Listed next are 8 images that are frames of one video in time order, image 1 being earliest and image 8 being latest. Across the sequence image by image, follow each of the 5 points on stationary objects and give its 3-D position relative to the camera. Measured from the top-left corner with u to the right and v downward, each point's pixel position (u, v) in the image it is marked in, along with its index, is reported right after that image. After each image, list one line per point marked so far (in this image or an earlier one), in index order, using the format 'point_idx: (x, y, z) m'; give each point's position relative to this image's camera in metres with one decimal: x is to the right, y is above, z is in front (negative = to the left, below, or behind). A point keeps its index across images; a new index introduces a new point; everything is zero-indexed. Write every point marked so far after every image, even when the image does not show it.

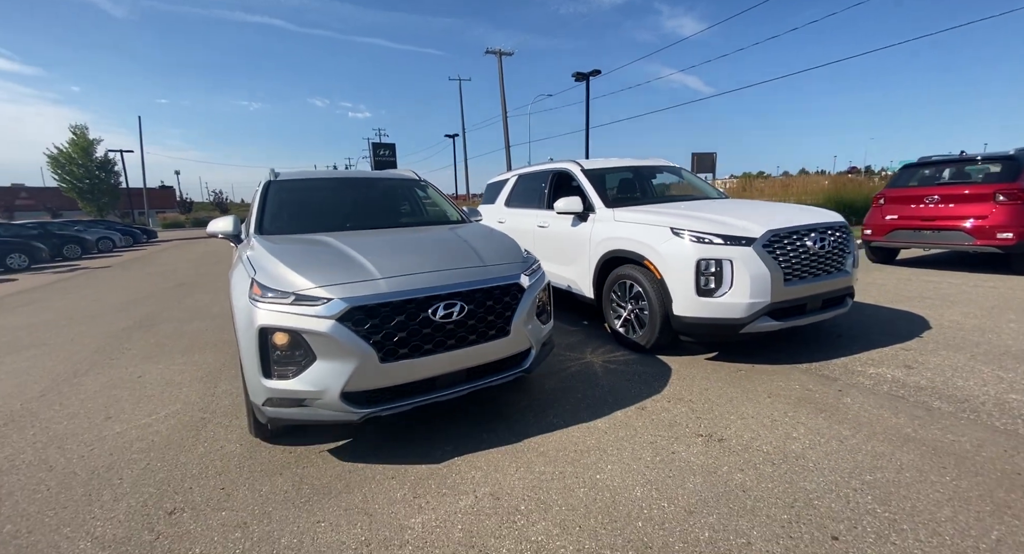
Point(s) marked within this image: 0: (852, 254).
0: (+2.9, +0.2, +4.2) m
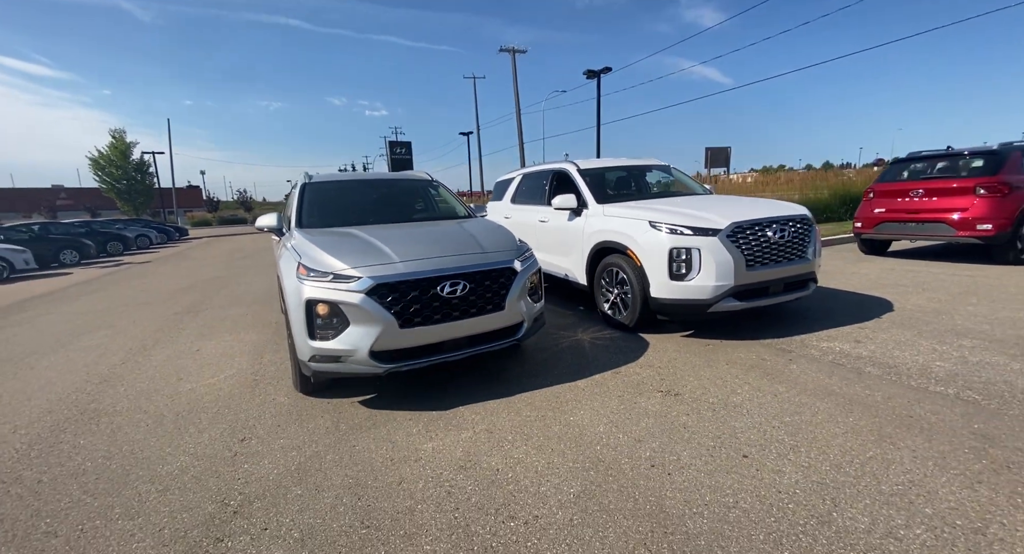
0: (+2.9, +0.3, +4.7) m
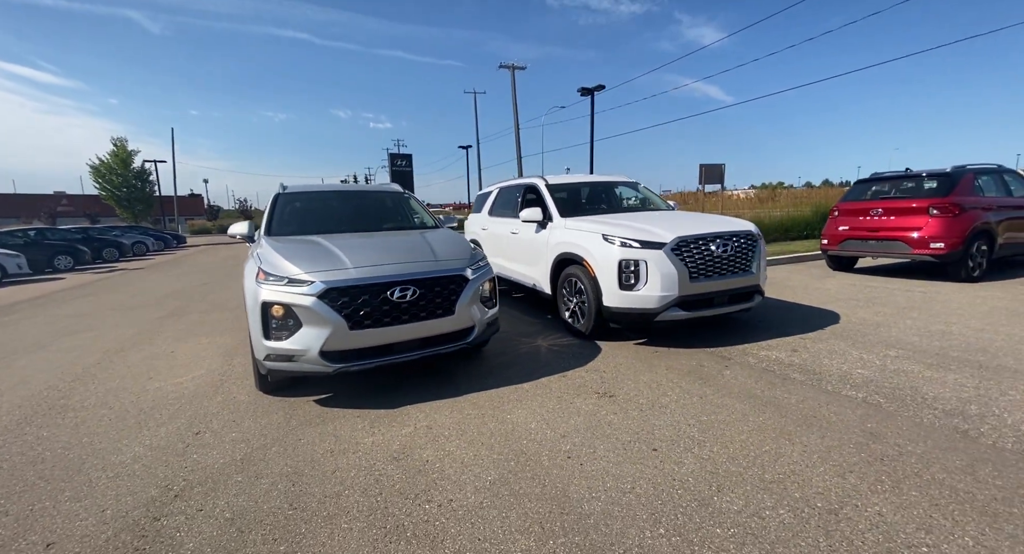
0: (+2.5, +0.2, +5.0) m
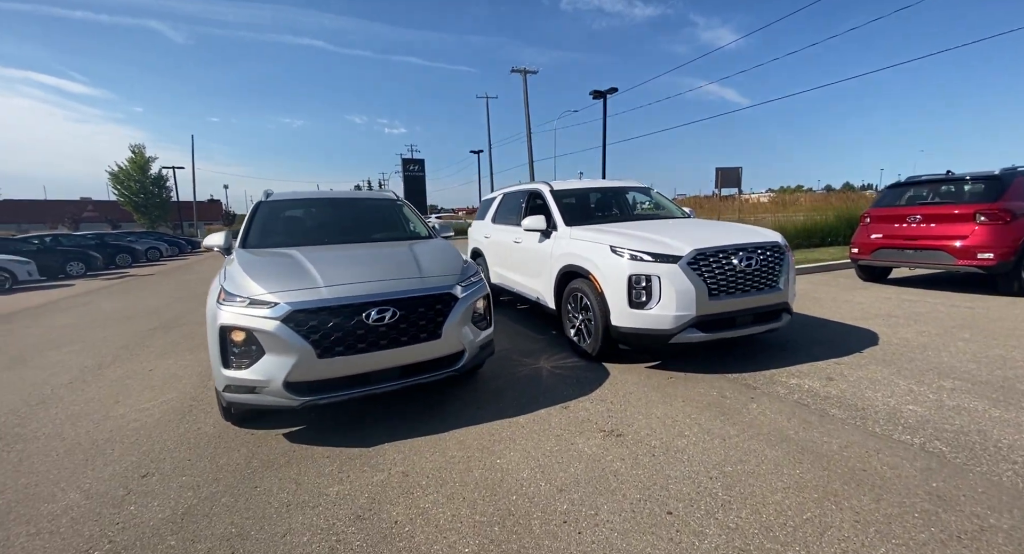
0: (+2.5, 0.0, +4.4) m
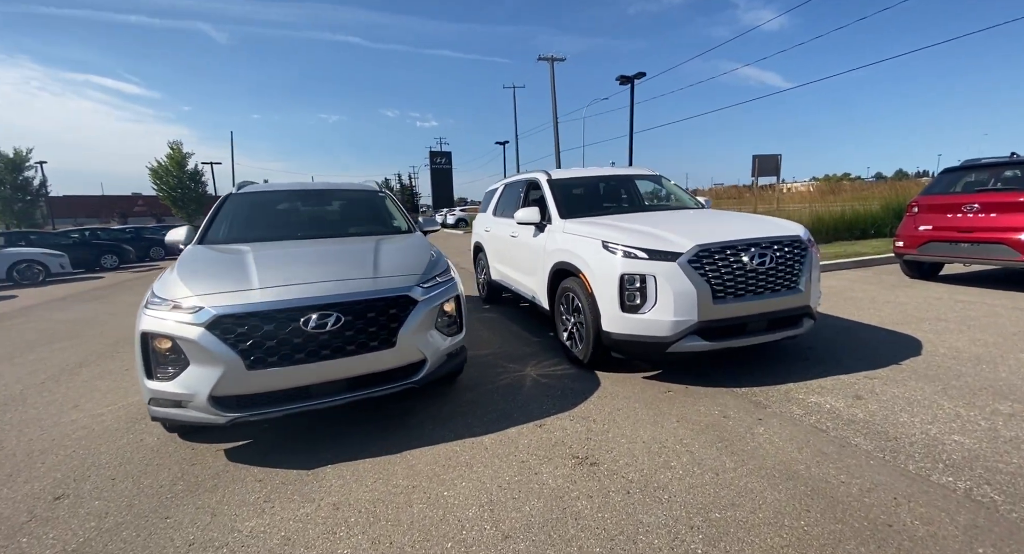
0: (+2.3, 0.0, +3.8) m
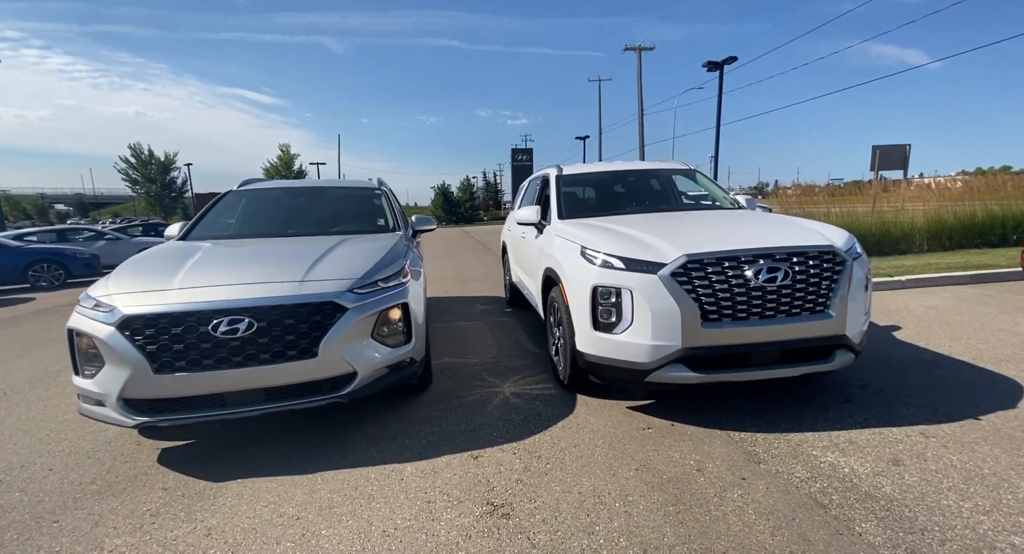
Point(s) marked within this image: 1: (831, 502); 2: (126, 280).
0: (+2.0, -0.1, +3.0) m
1: (+1.5, -1.1, +2.3) m
2: (-2.2, 0.0, +2.9) m
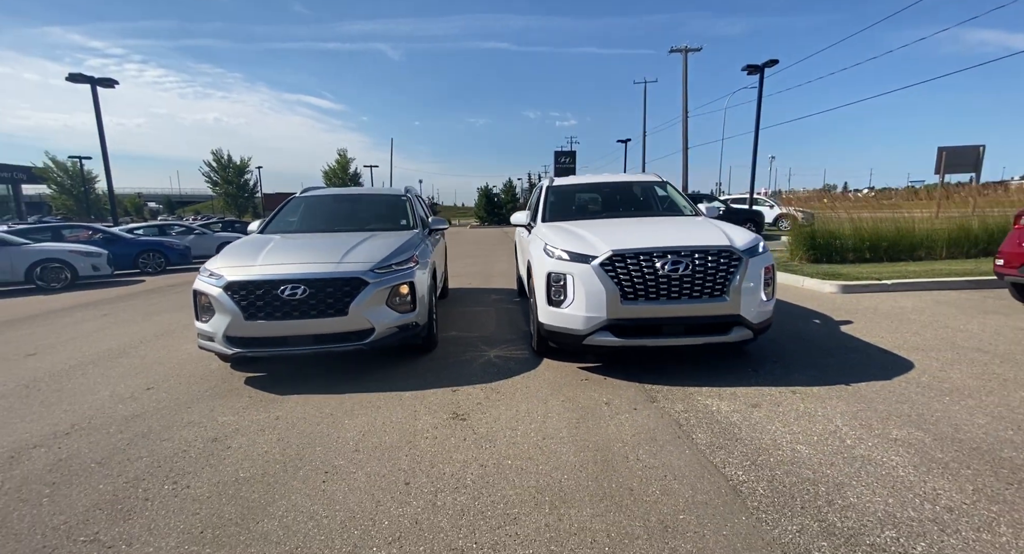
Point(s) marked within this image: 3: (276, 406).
0: (+1.8, 0.0, +3.9) m
1: (+1.2, -1.0, +3.3) m
2: (-2.5, +0.2, +4.2) m
3: (-1.8, -1.0, +3.7) m
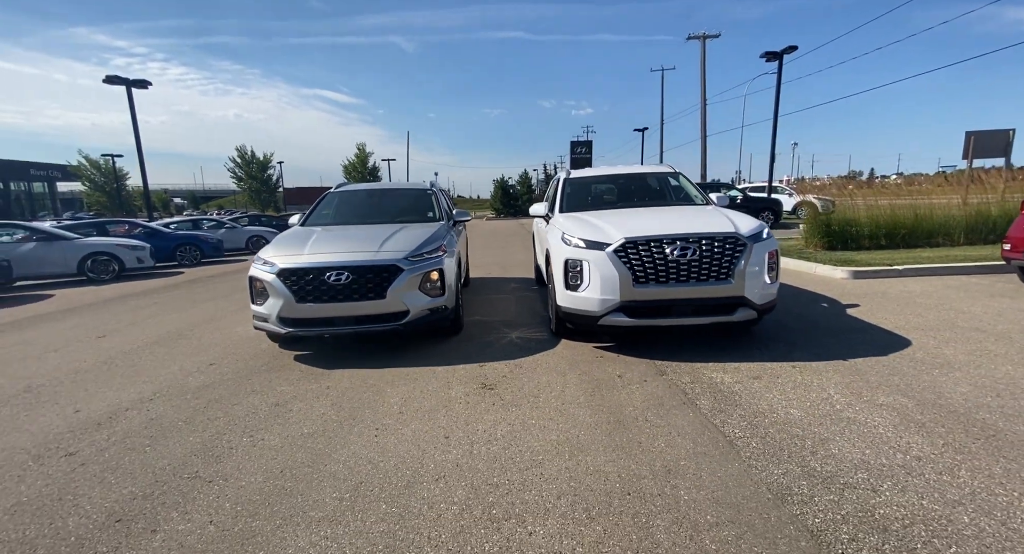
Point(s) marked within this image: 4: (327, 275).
0: (+2.0, +0.1, +4.3) m
1: (+1.4, -0.9, +3.6) m
2: (-2.3, +0.3, +4.7) m
3: (-1.6, -0.9, +4.2) m
4: (-1.7, 0.0, +4.4) m
